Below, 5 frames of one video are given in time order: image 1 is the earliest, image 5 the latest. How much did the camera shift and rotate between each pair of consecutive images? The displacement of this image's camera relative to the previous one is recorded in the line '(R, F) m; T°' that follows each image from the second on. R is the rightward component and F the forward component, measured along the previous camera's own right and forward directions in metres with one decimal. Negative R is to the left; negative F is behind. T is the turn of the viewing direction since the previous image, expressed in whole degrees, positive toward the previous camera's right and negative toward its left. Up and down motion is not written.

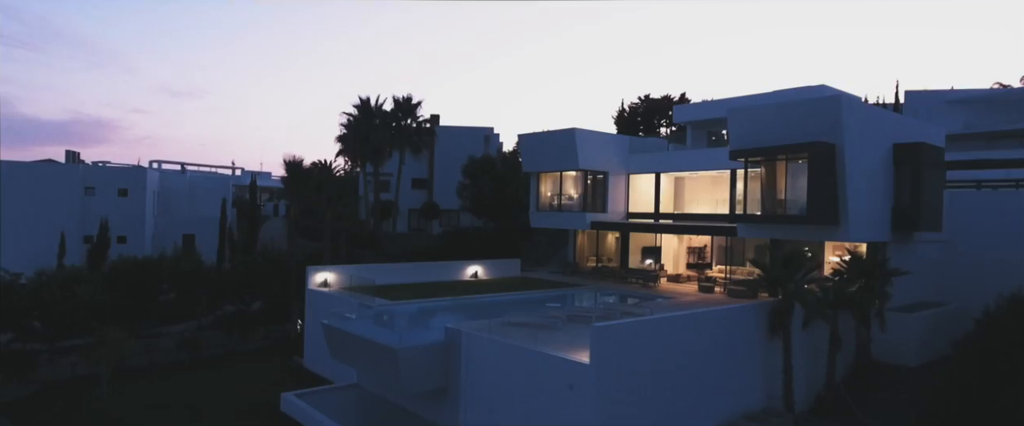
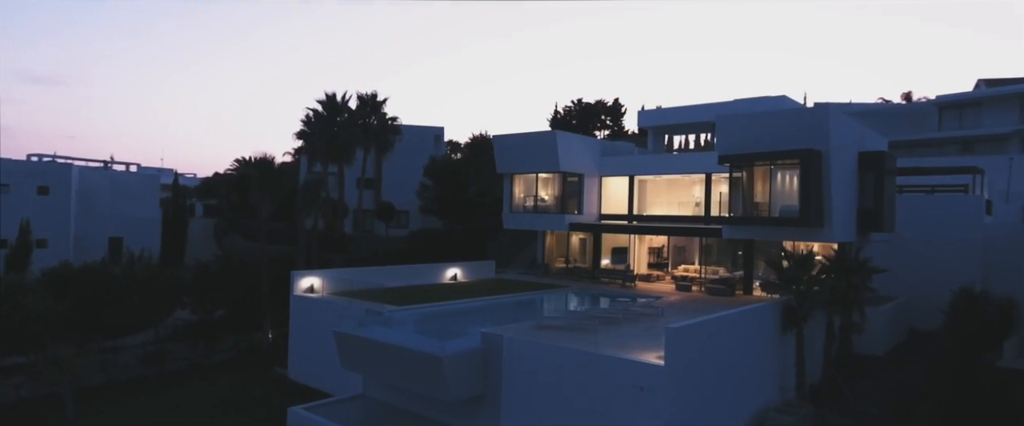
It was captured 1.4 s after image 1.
(-4.1, +0.4) m; +11°
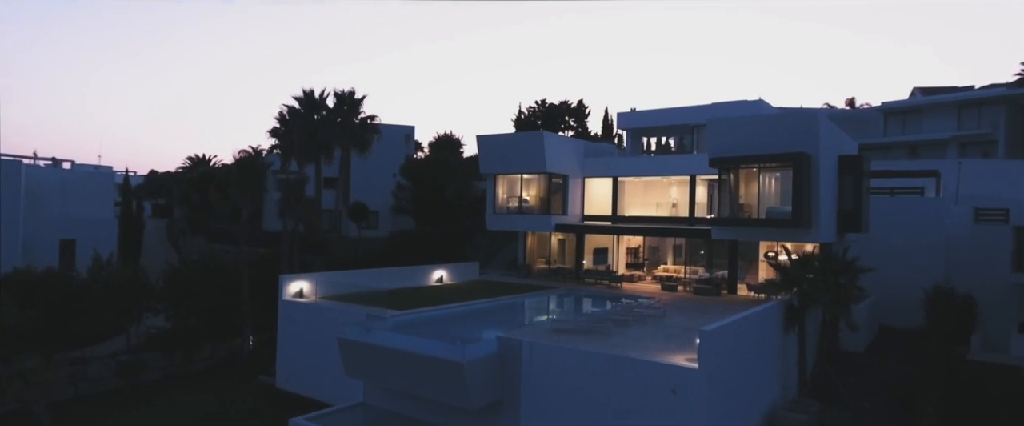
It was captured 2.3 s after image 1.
(-2.1, +0.4) m; +6°
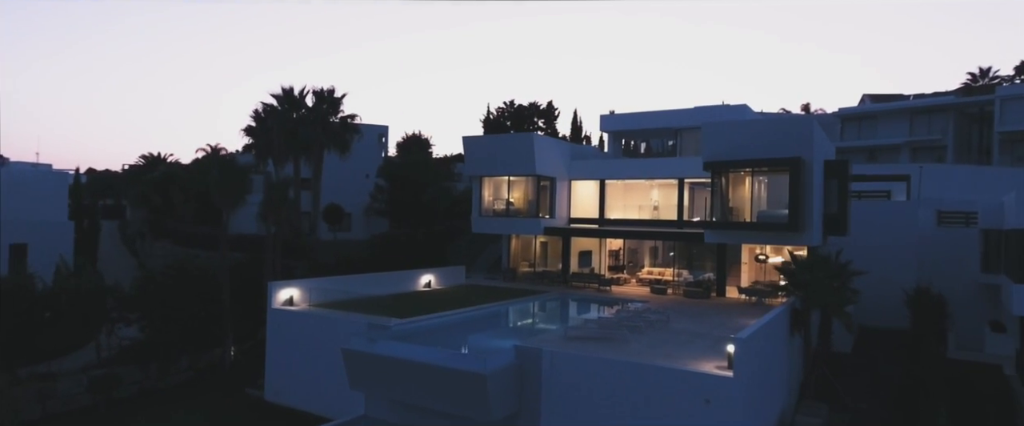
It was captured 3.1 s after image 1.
(-1.8, +0.6) m; +5°
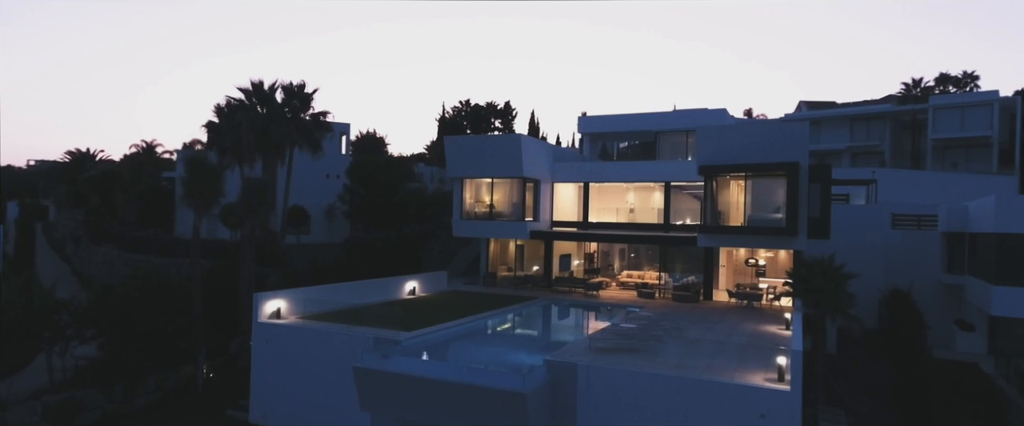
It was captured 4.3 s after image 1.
(-2.5, +1.1) m; +7°
